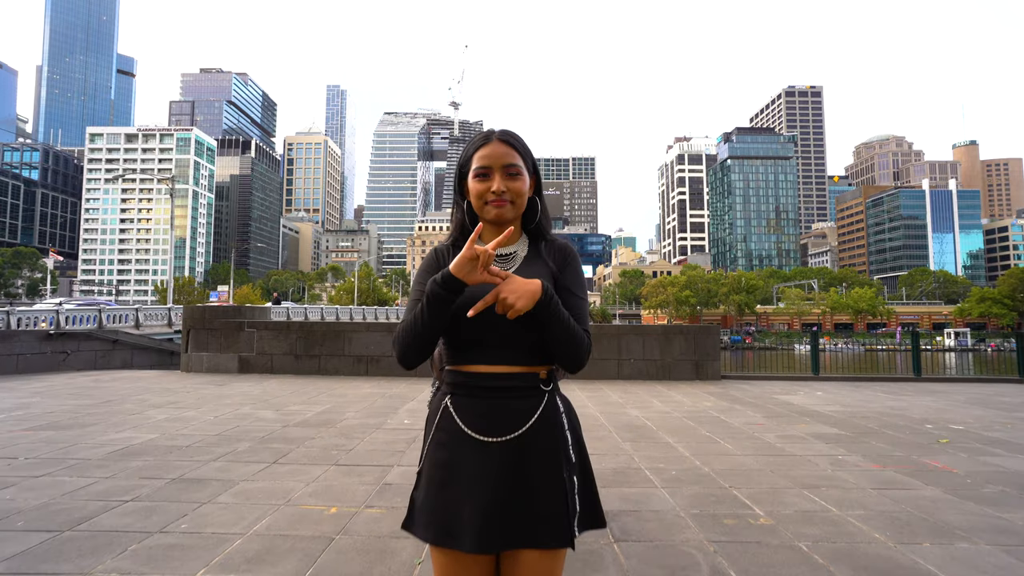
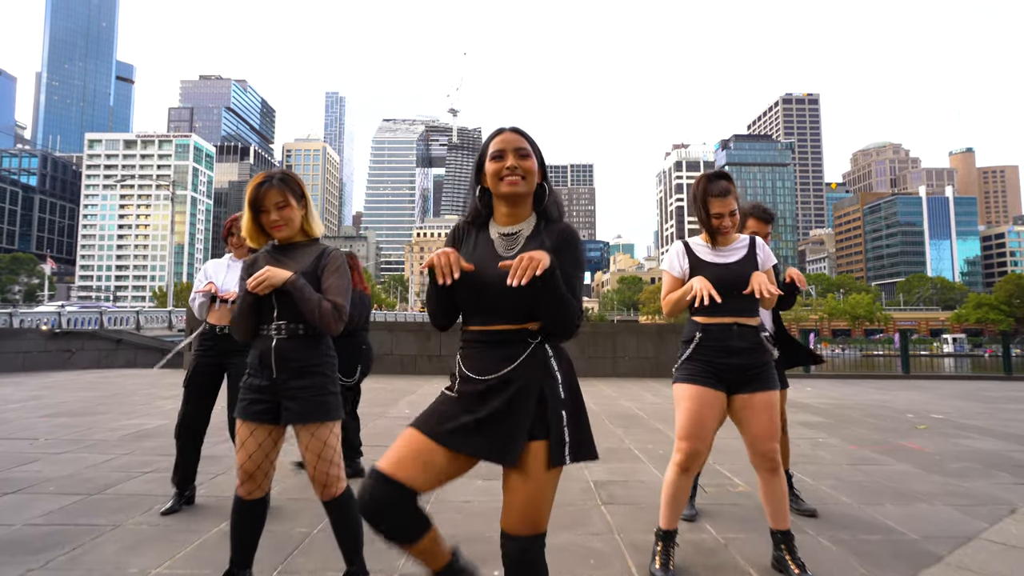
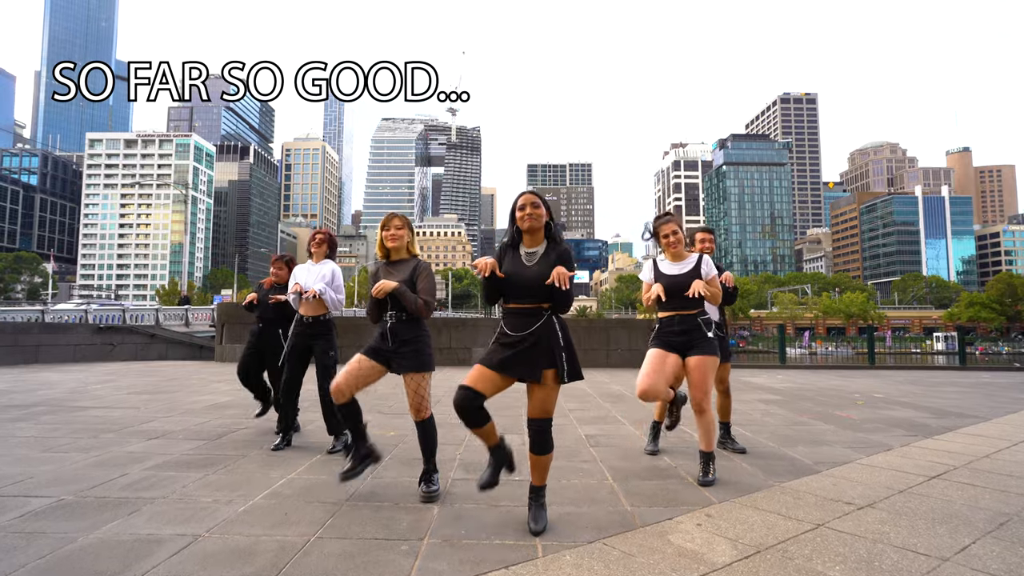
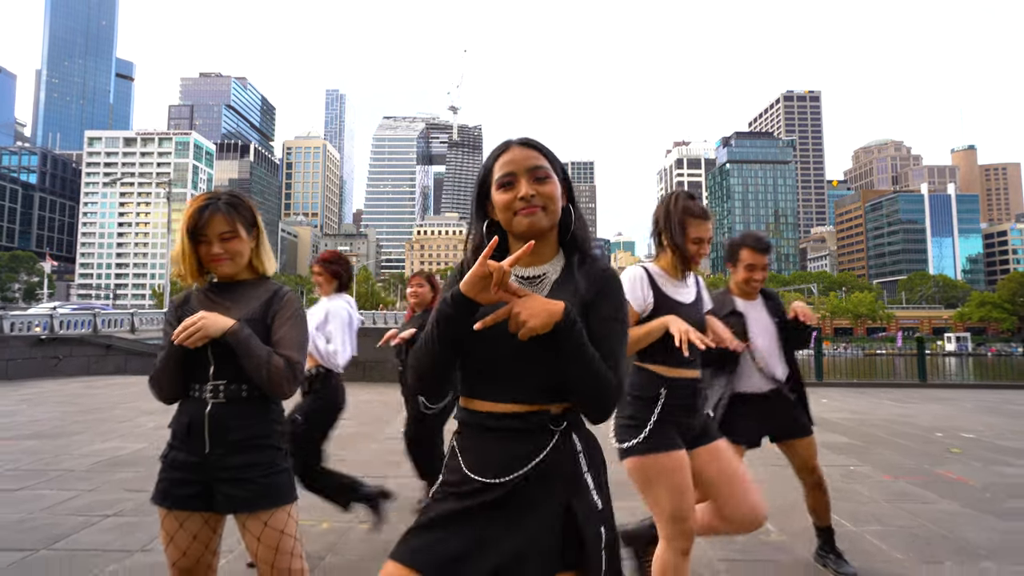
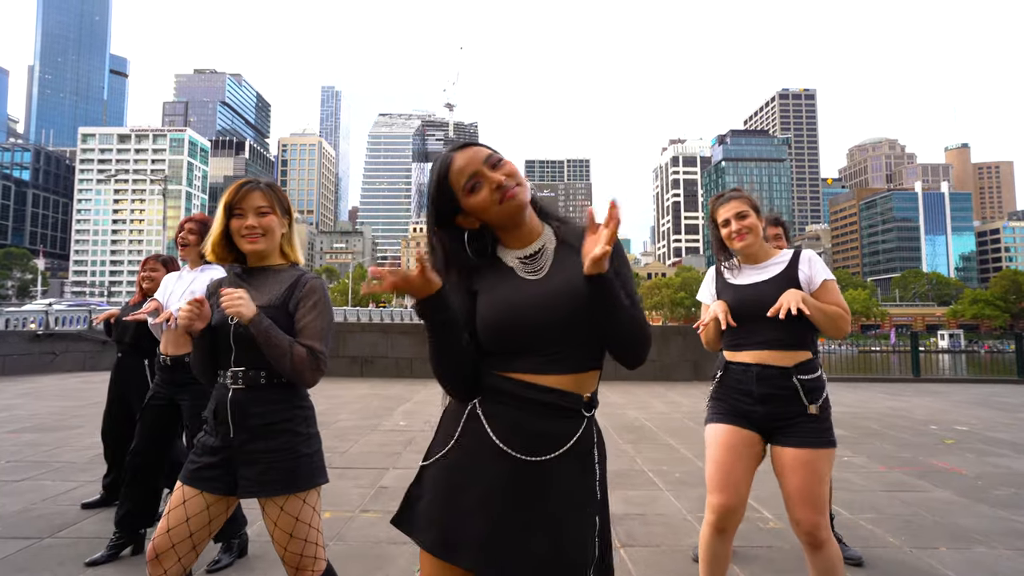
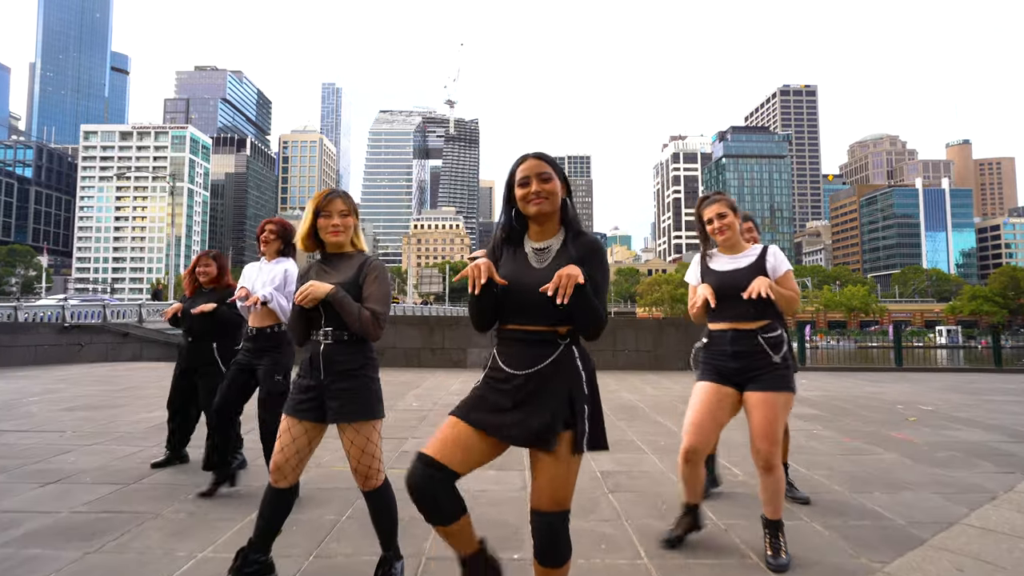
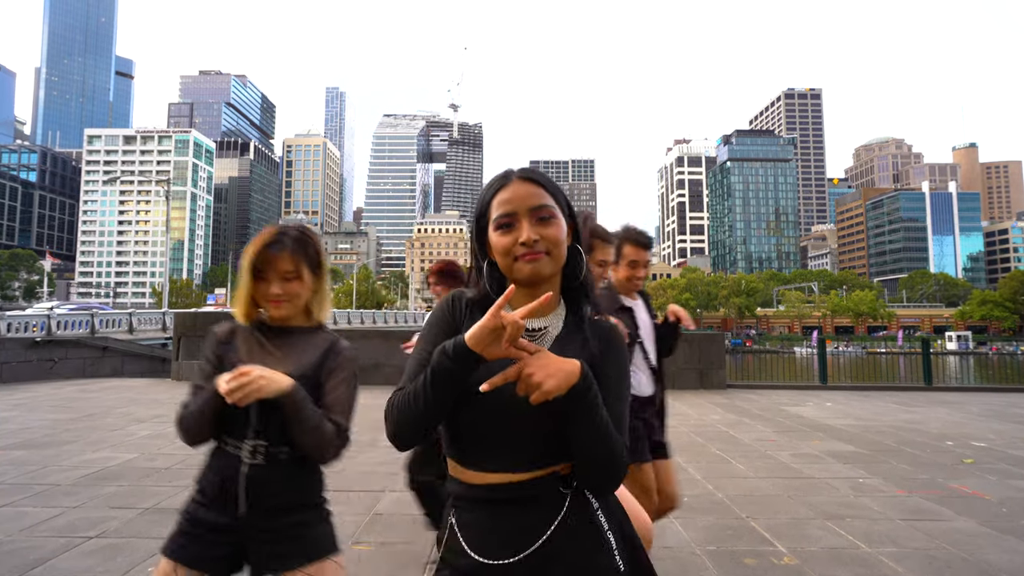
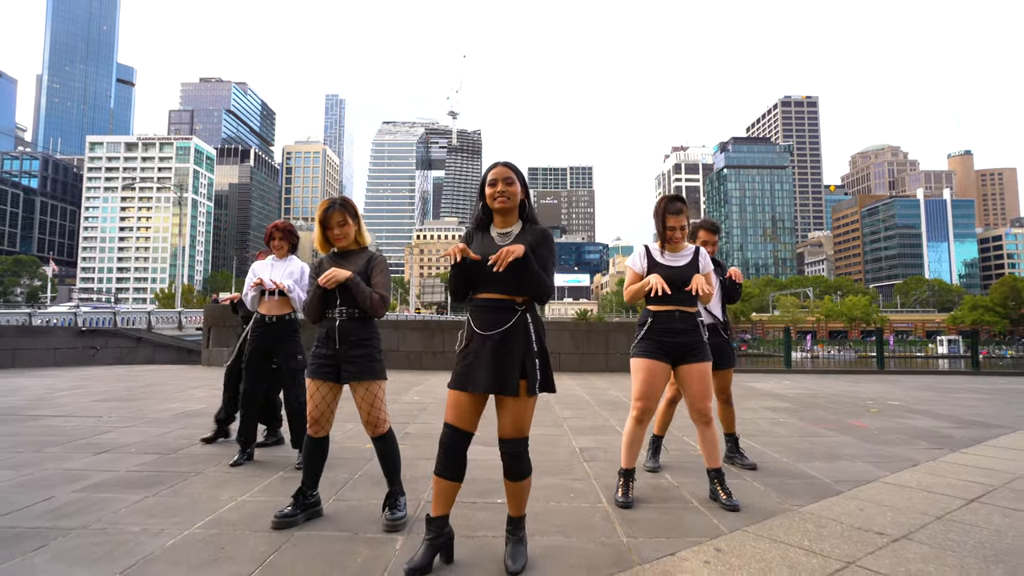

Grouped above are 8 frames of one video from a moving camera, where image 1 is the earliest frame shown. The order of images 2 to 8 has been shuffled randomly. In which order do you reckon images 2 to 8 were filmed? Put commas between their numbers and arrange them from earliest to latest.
7, 4, 2, 8, 3, 6, 5
